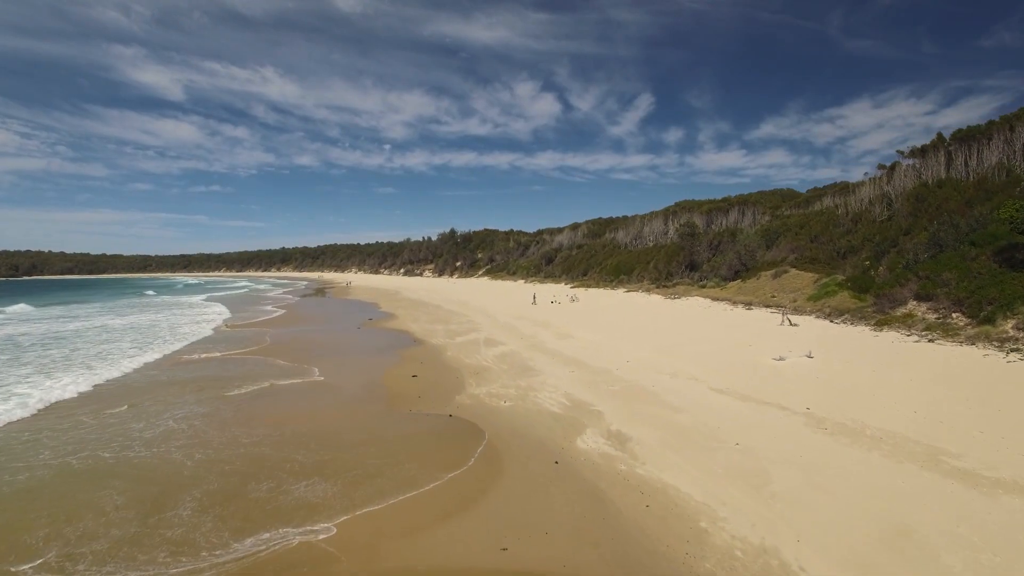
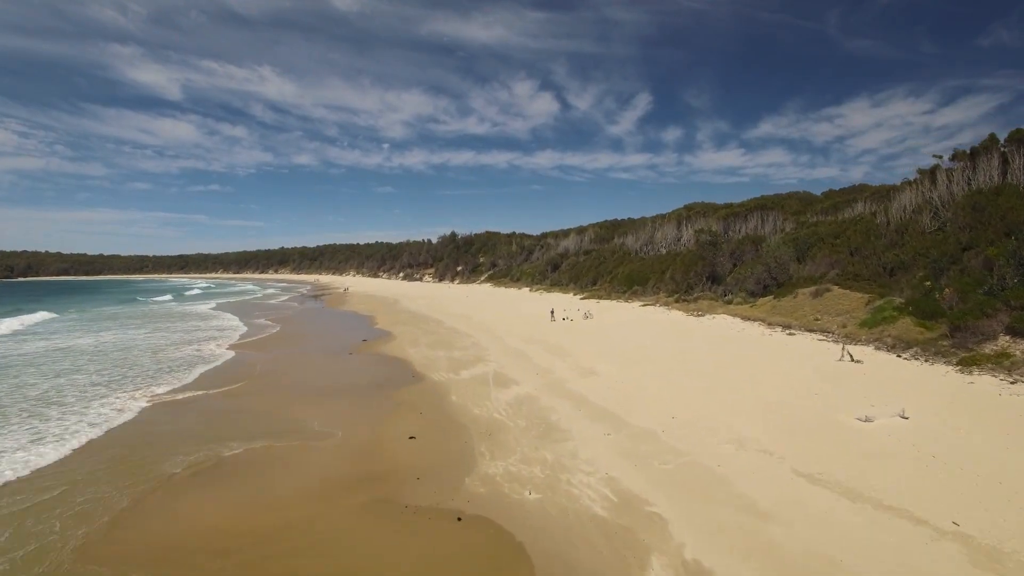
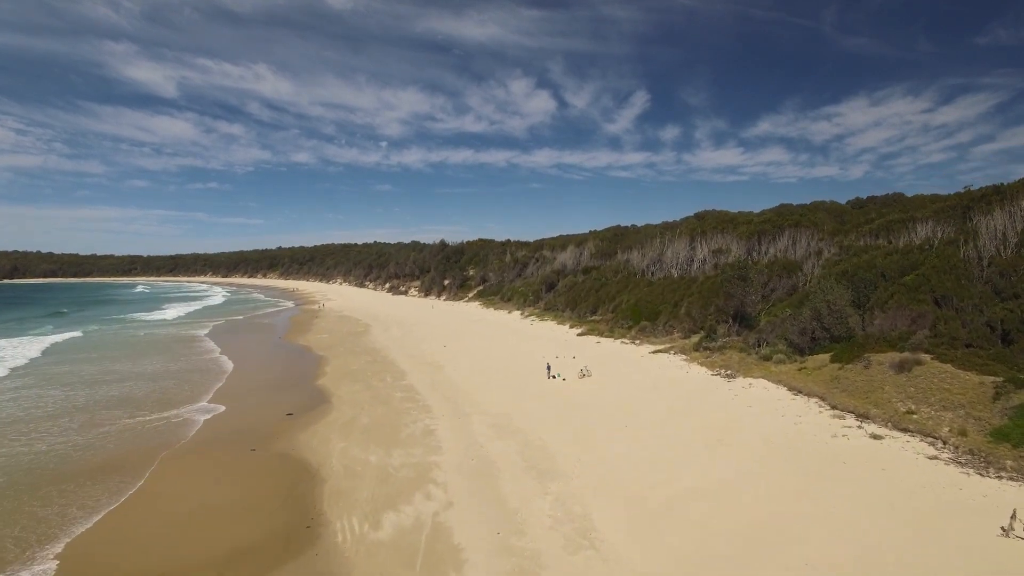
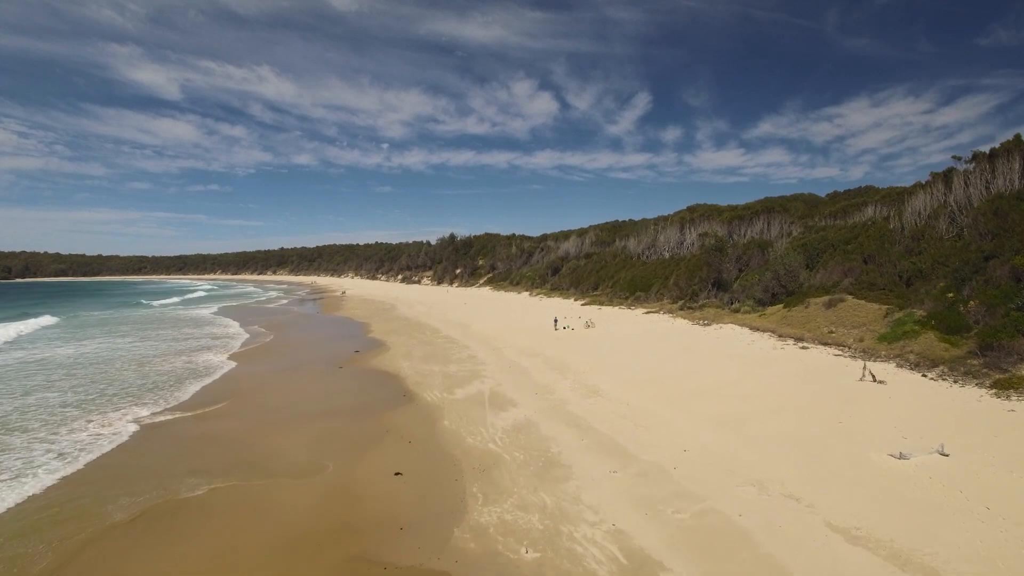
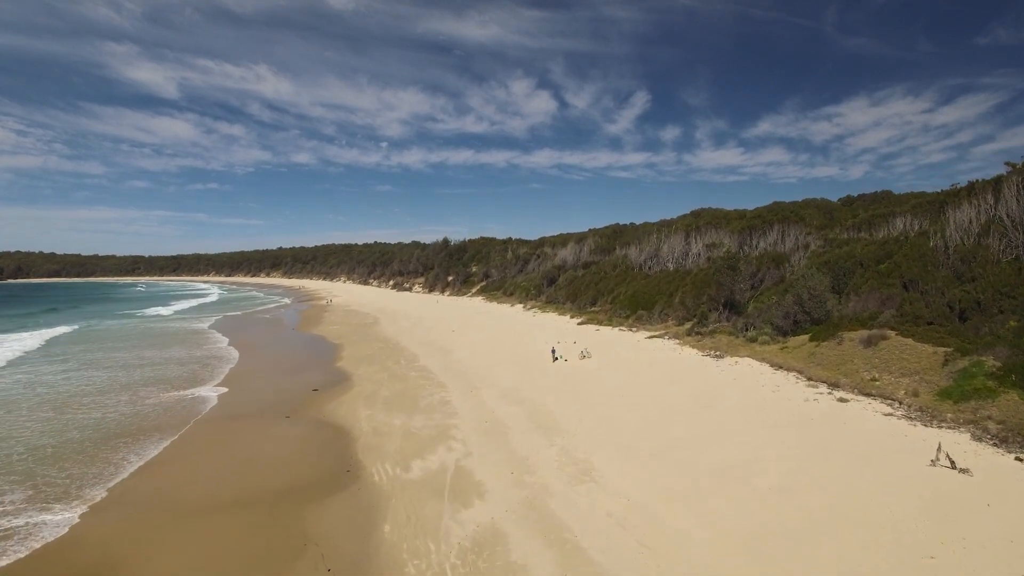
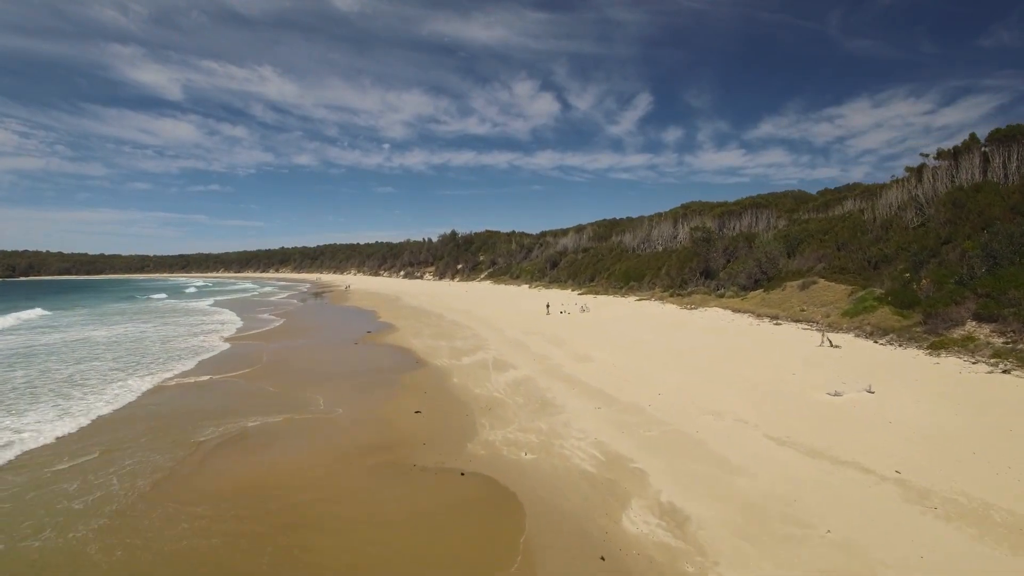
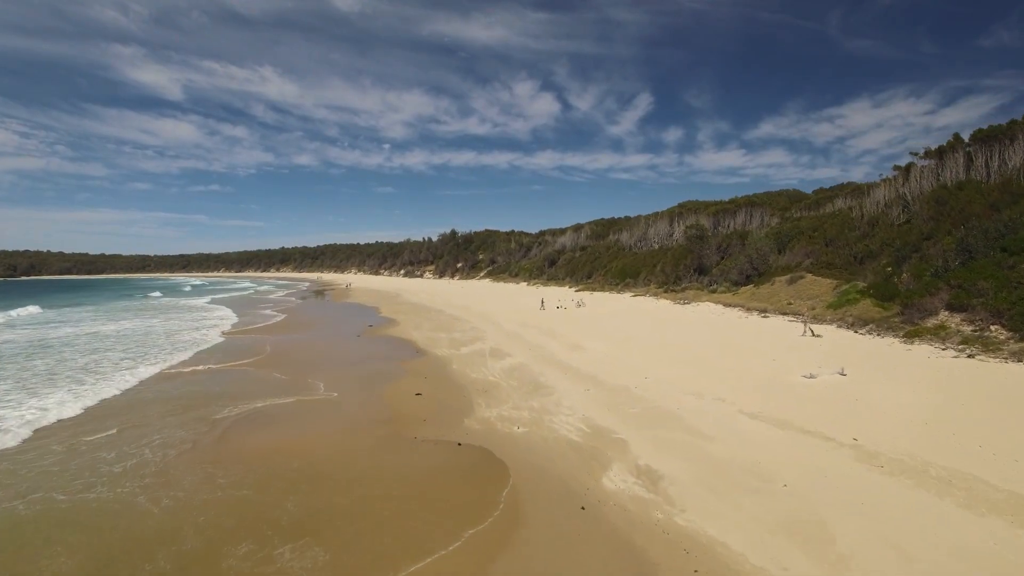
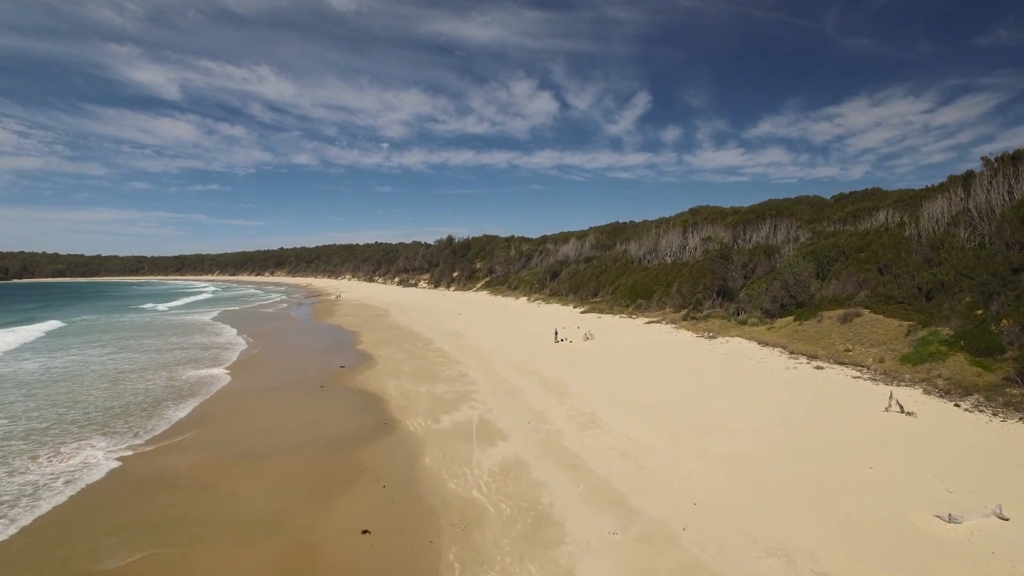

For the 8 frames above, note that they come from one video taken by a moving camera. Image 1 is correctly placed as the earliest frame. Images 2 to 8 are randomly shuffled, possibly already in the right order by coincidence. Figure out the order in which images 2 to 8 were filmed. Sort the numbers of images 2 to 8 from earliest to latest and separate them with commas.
7, 6, 2, 4, 8, 5, 3
